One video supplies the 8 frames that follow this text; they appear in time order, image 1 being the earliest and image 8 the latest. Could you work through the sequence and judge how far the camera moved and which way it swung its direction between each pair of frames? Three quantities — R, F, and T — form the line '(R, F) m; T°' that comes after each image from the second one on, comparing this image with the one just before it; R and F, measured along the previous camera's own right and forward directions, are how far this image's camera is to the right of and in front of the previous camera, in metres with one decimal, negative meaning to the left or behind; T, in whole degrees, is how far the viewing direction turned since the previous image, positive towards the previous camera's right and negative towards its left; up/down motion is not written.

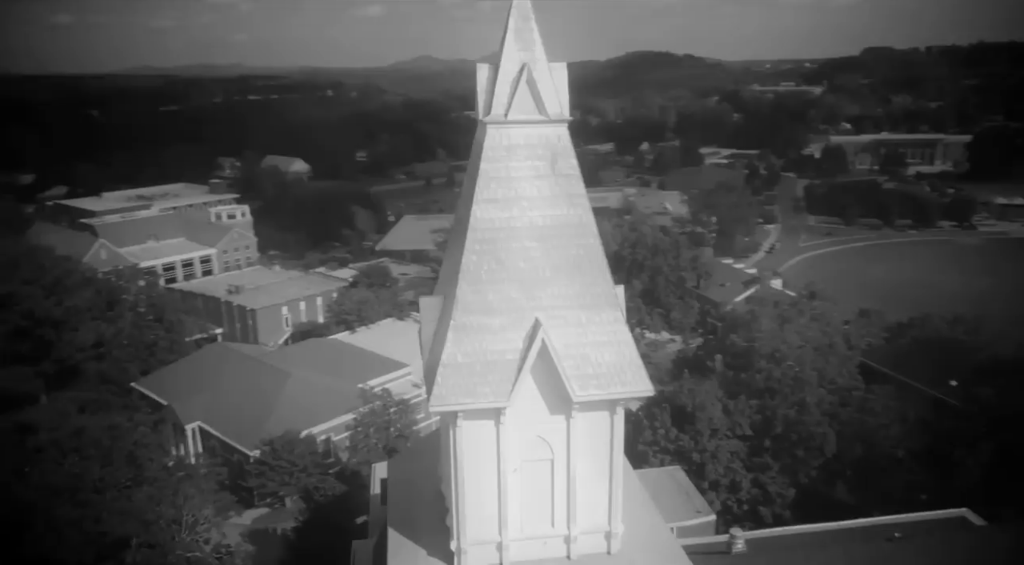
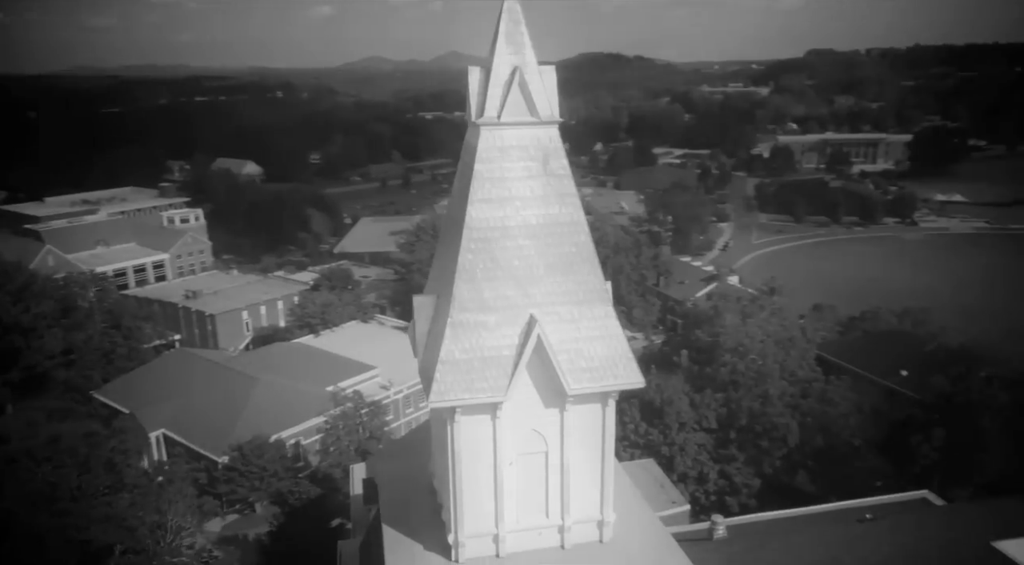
(-0.4, -0.2) m; +3°
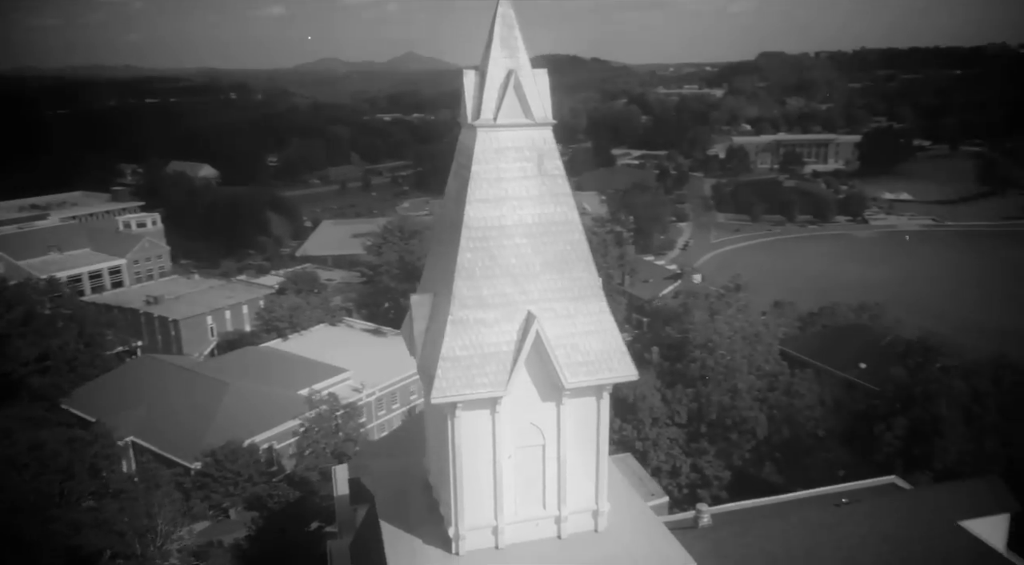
(-0.3, -0.2) m; +3°
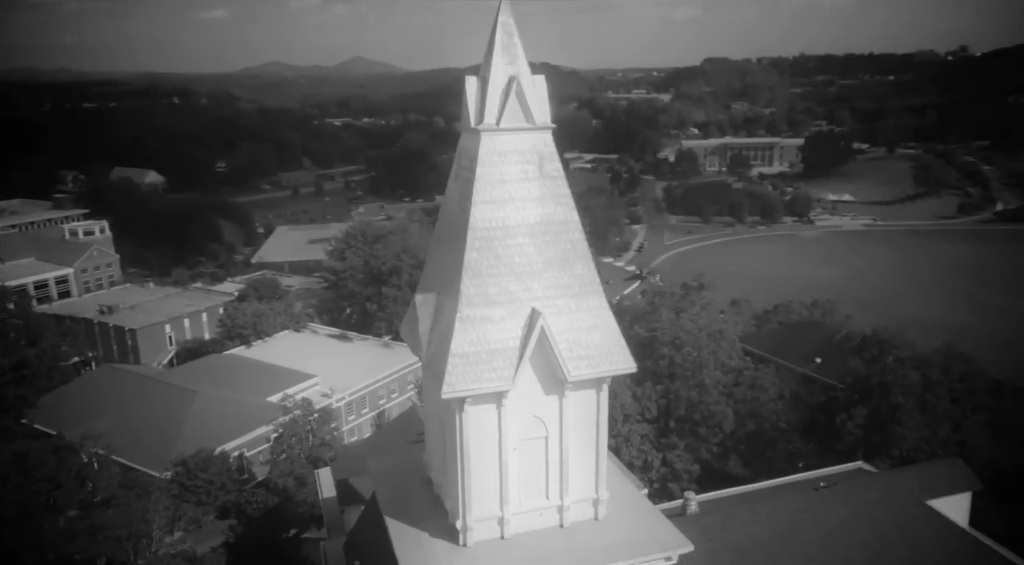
(-0.5, -0.3) m; +4°
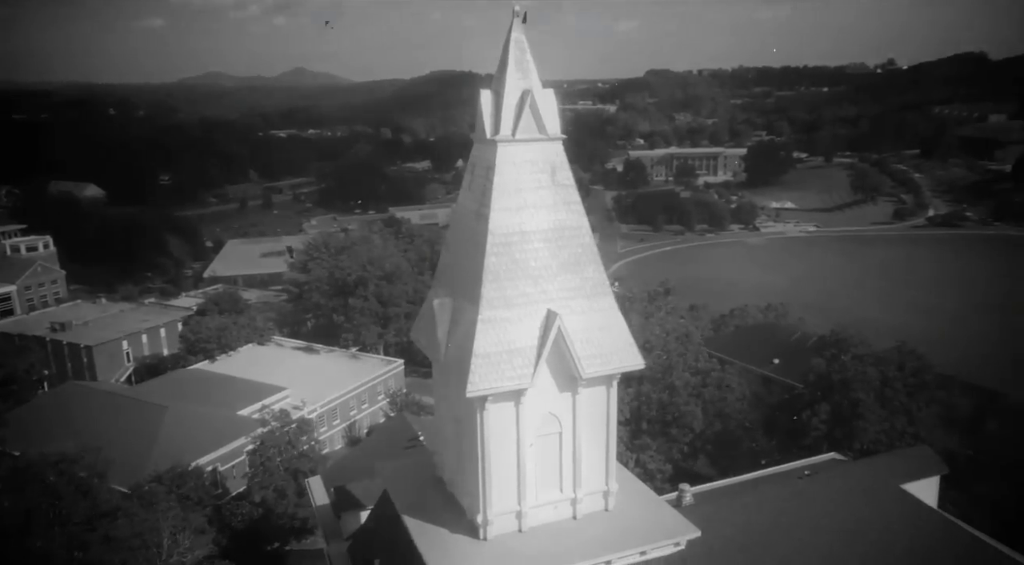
(-0.7, -0.4) m; +4°
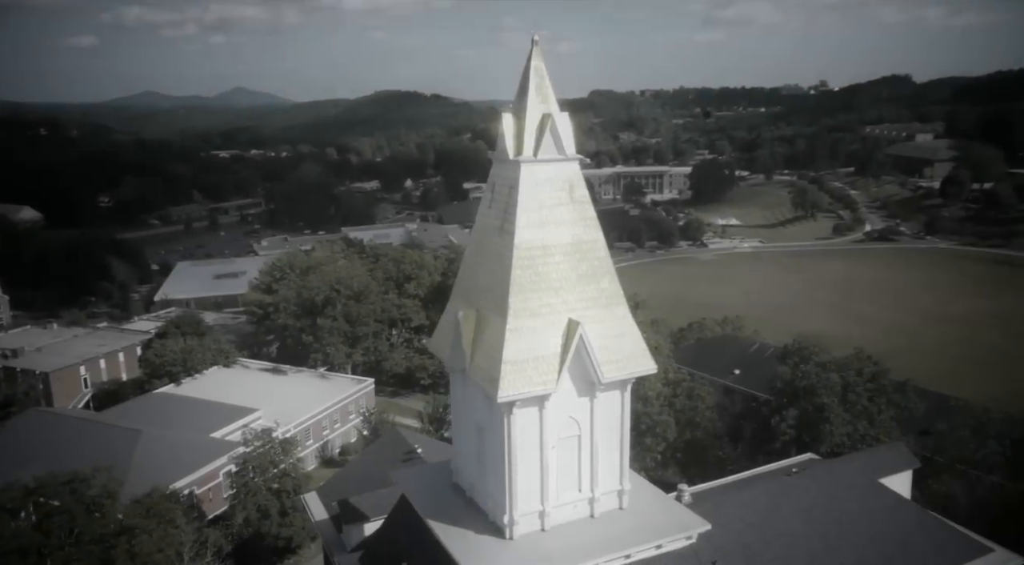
(-0.8, -0.5) m; +4°
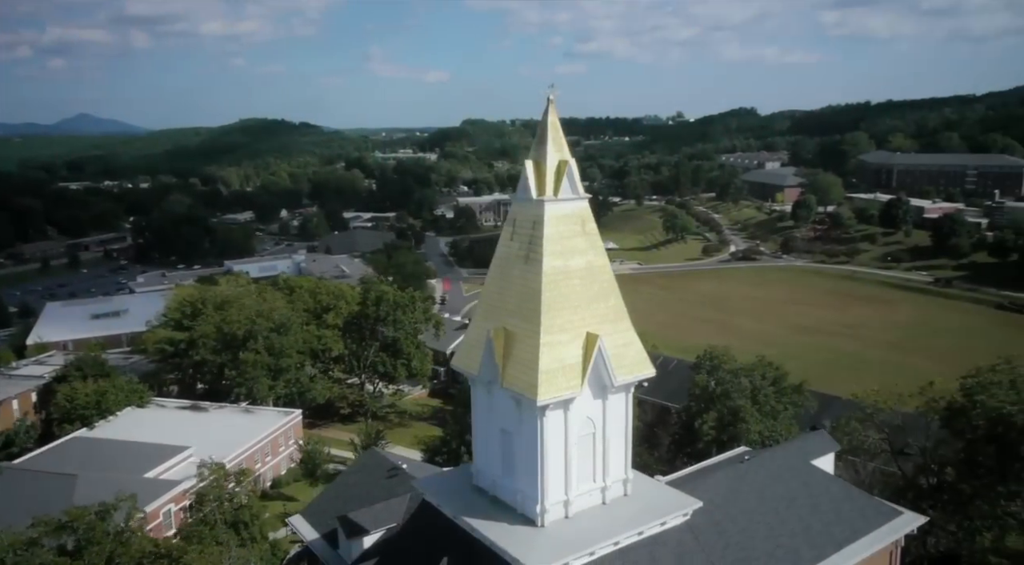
(-1.9, -1.2) m; +9°
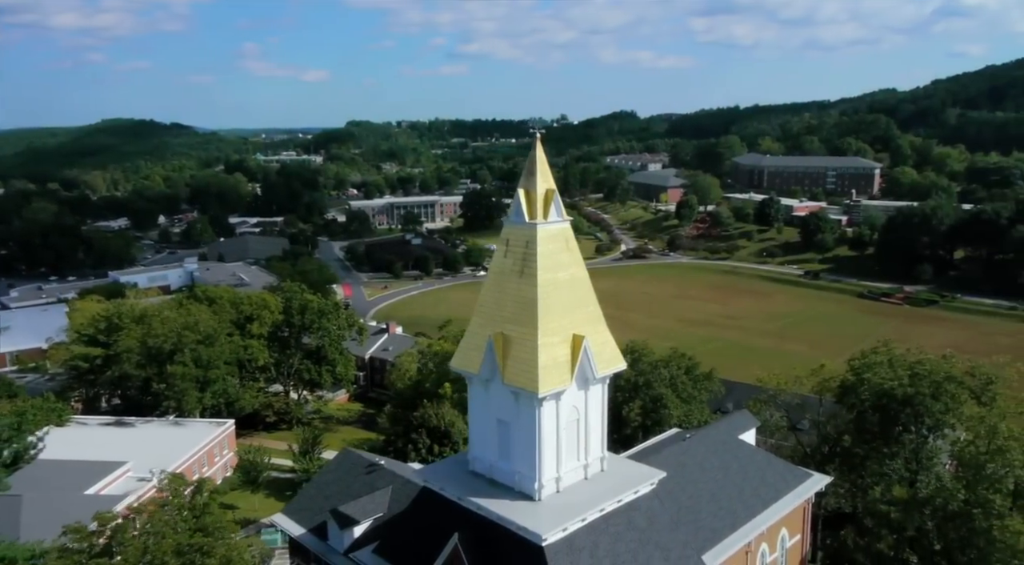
(-1.6, -1.5) m; +8°
